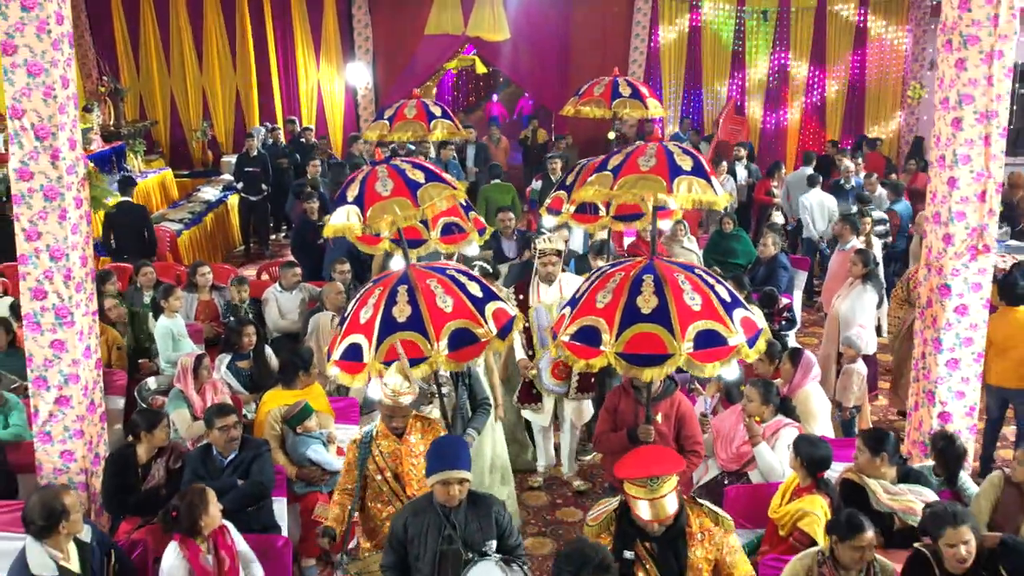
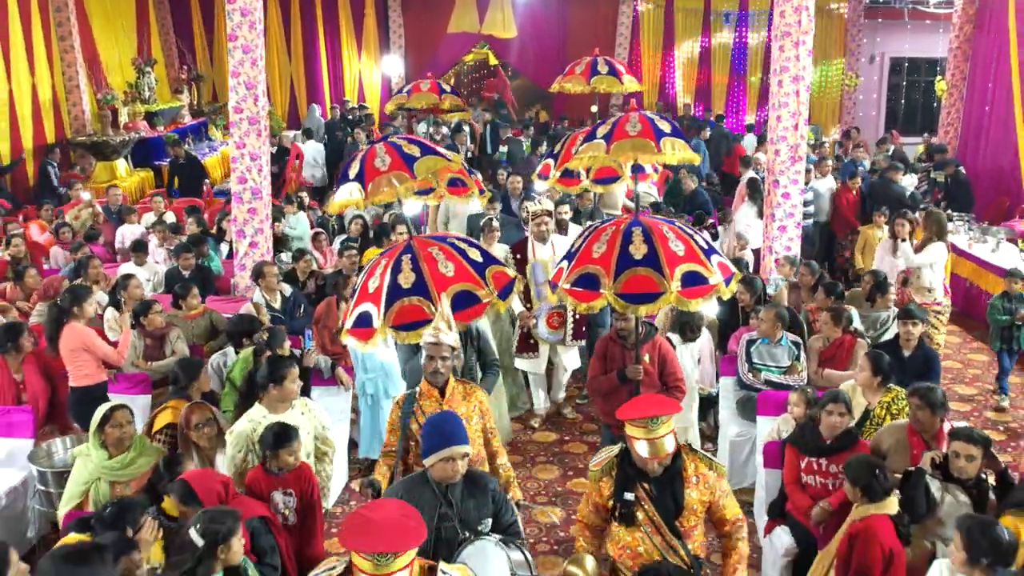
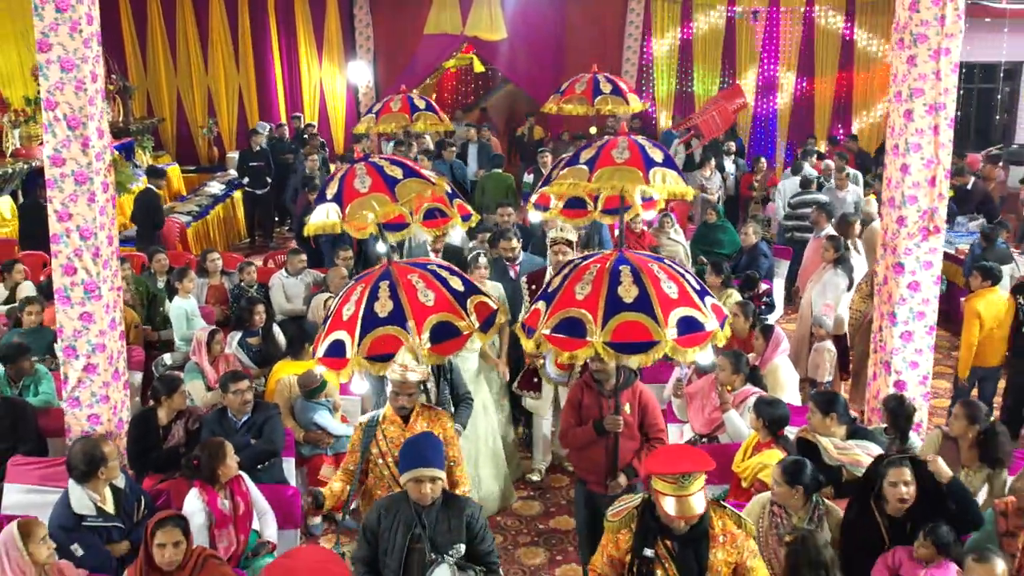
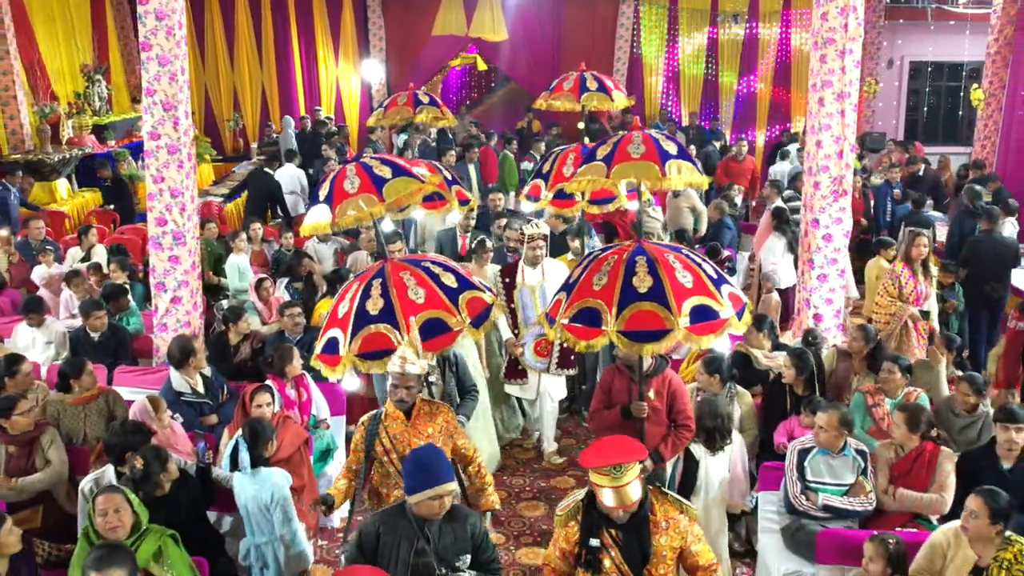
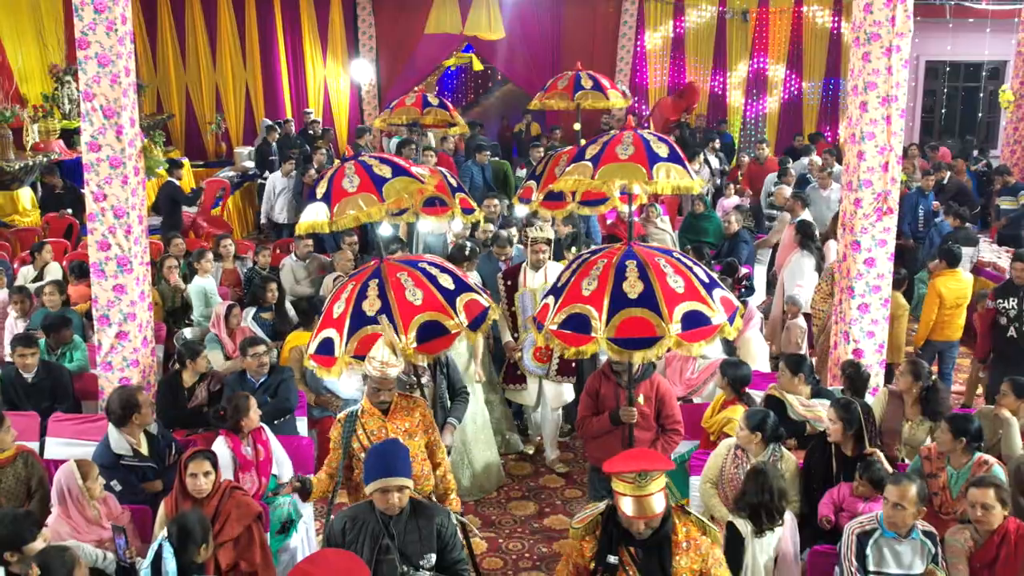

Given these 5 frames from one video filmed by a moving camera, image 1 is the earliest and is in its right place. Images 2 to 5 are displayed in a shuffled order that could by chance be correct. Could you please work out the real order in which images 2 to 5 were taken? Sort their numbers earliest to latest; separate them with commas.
3, 5, 4, 2
